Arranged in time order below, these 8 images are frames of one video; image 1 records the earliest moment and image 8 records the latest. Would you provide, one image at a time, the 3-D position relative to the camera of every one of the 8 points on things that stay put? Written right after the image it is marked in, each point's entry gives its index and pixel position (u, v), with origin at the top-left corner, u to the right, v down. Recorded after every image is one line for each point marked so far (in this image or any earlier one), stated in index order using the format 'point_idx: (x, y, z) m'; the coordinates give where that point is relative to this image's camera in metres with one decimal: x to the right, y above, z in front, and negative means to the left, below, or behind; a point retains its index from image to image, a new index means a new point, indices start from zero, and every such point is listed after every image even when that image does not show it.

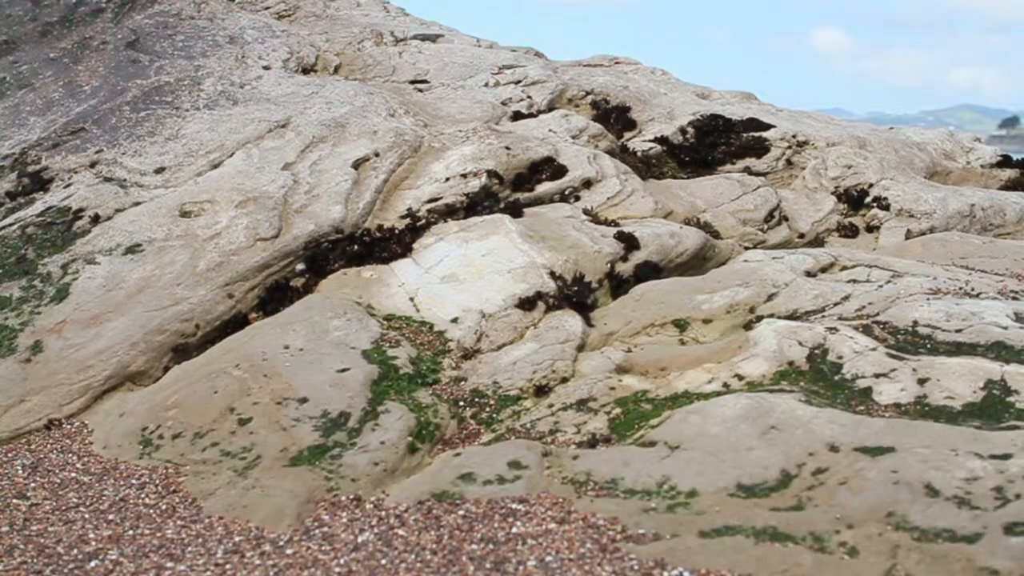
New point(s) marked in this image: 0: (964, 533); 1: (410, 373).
0: (+4.1, -2.2, +12.0) m
1: (-1.3, -1.1, +16.3) m
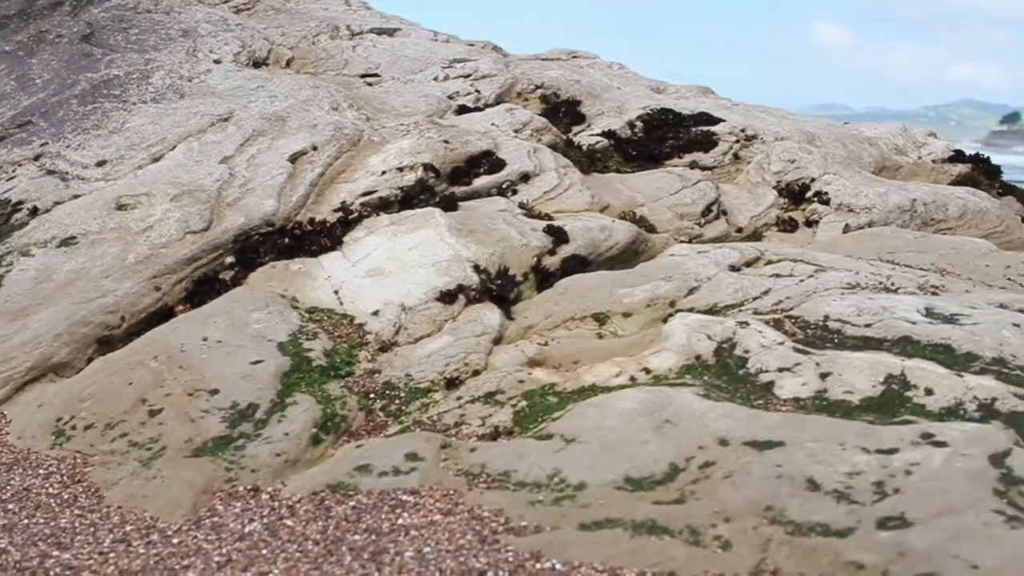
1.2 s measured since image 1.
0: (+3.0, -2.2, +12.1) m
1: (-2.3, -1.0, +16.4) m
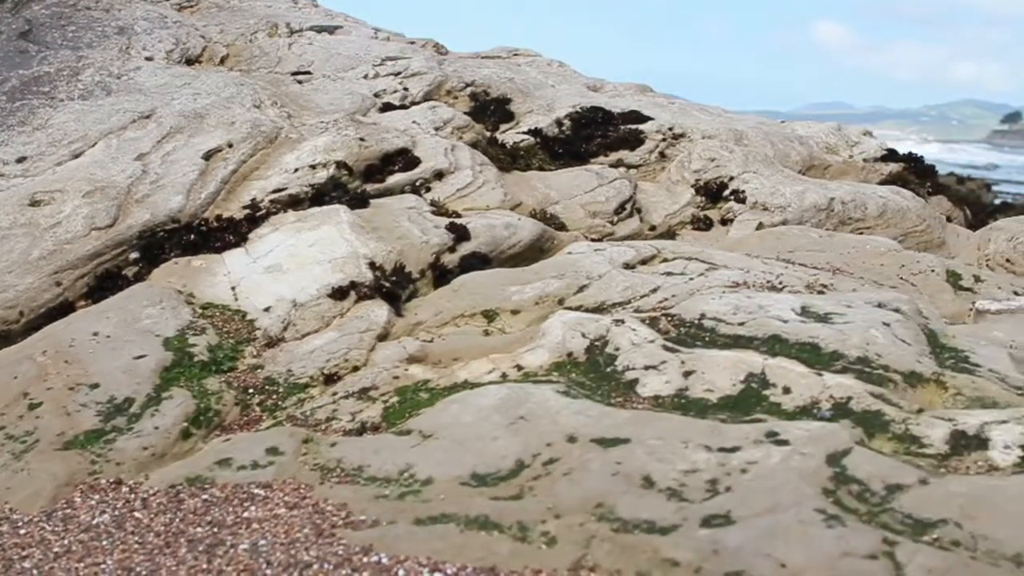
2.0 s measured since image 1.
0: (+1.4, -2.2, +12.1) m
1: (-3.8, -0.9, +16.6) m
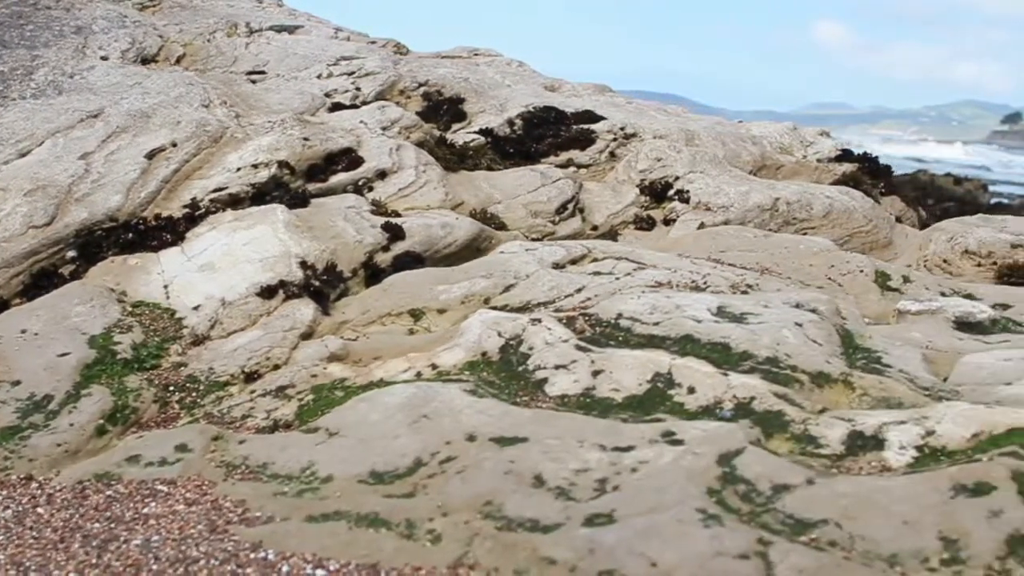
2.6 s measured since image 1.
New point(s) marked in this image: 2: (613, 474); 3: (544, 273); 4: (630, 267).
0: (+0.3, -2.2, +12.2) m
1: (-4.8, -0.9, +16.7) m
2: (+1.0, -1.8, +12.8) m
3: (+0.4, +0.2, +18.0) m
4: (+1.6, +0.3, +18.1) m
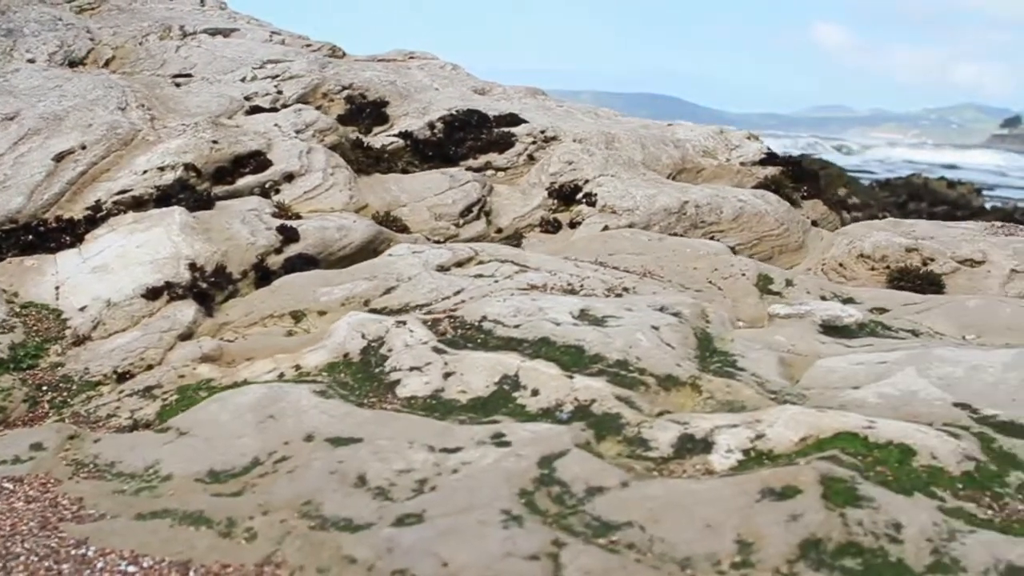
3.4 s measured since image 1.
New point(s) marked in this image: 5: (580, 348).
0: (-1.4, -2.2, +12.3) m
1: (-6.5, -0.9, +17.0) m
2: (-0.8, -1.8, +13.0) m
3: (-1.2, +0.2, +18.2) m
4: (0.0, +0.3, +18.3) m
5: (+0.8, -0.7, +15.3) m
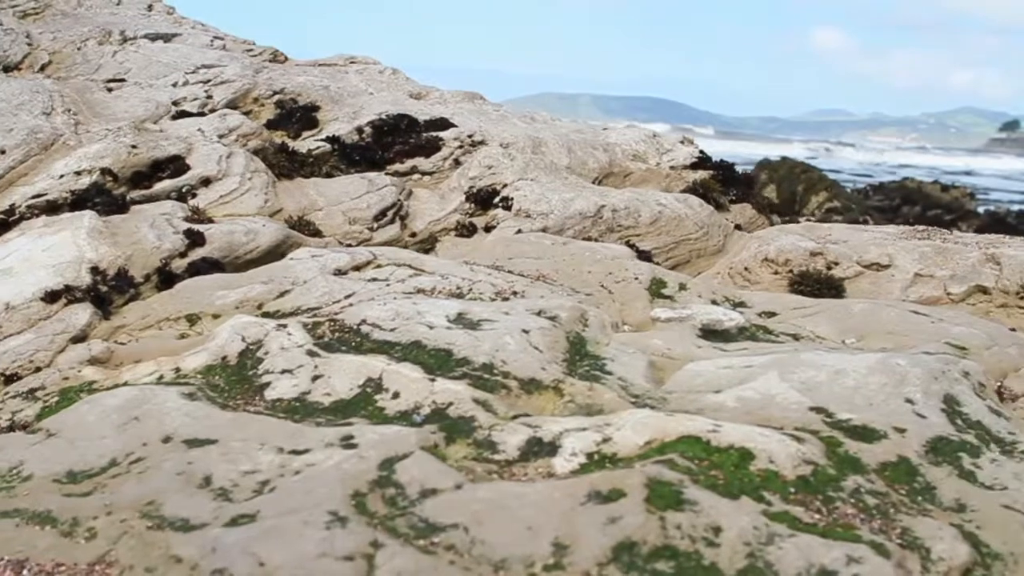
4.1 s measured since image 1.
0: (-3.0, -2.2, +12.5) m
1: (-8.0, -0.9, +17.2) m
2: (-2.3, -1.9, +13.1) m
3: (-2.6, +0.1, +18.3) m
4: (-1.5, +0.2, +18.4) m
5: (-0.7, -0.7, +15.4) m
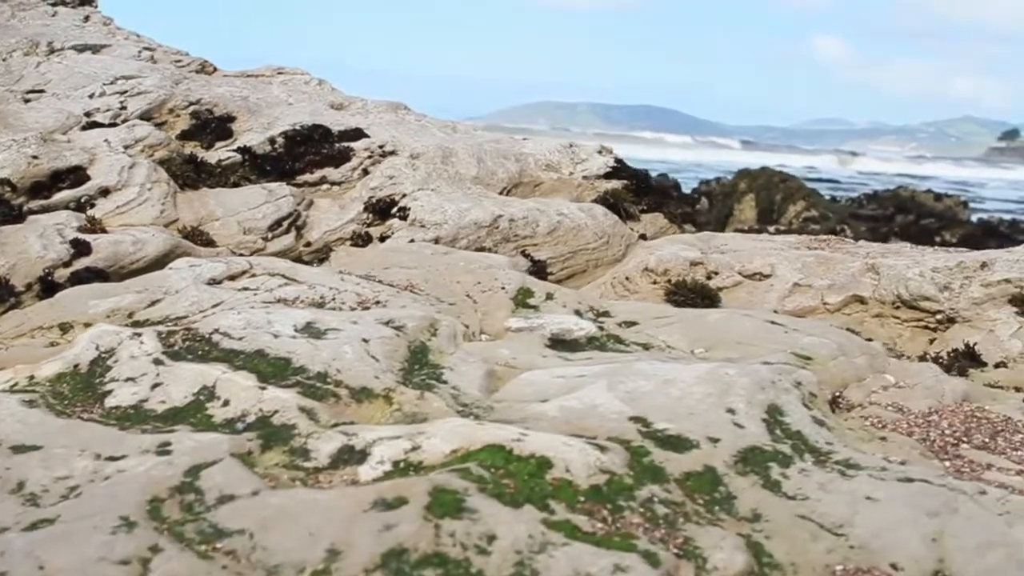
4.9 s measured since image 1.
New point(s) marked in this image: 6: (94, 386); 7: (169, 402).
0: (-5.0, -2.3, +12.8) m
1: (-9.9, -1.0, +17.6) m
2: (-4.3, -2.0, +13.4) m
3: (-4.5, 0.0, +18.6) m
4: (-3.3, +0.1, +18.6) m
5: (-2.6, -0.9, +15.6) m
6: (-5.0, -1.2, +15.8) m
7: (-3.9, -1.3, +15.1) m
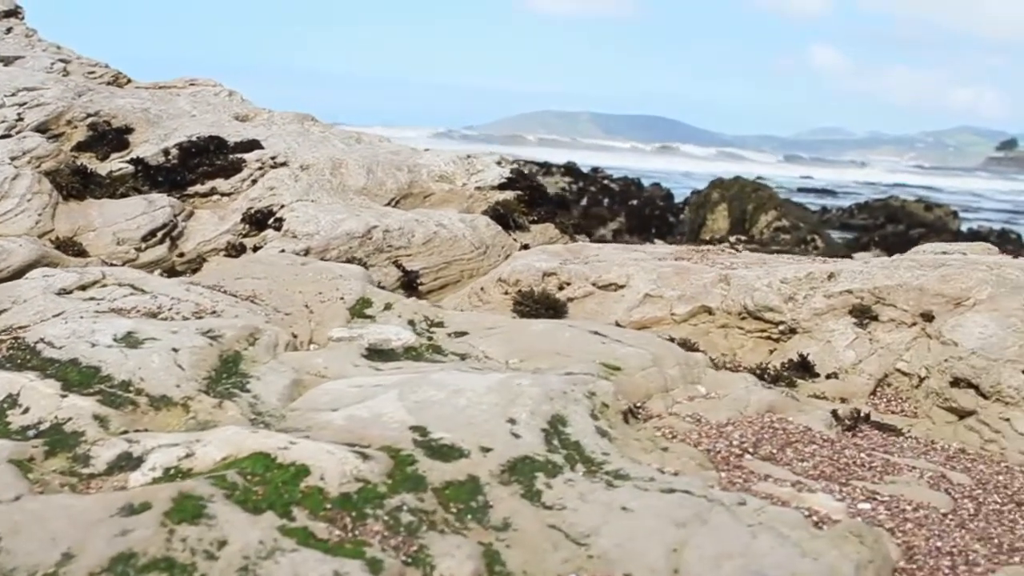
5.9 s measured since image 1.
0: (-7.4, -2.4, +13.2) m
1: (-12.1, -1.2, +18.1) m
2: (-6.7, -2.1, +13.7) m
3: (-6.7, -0.1, +19.0) m
4: (-5.6, -0.1, +19.0) m
5: (-5.0, -1.0, +15.9) m
6: (-7.3, -1.3, +16.2) m
7: (-6.3, -1.4, +15.5) m
